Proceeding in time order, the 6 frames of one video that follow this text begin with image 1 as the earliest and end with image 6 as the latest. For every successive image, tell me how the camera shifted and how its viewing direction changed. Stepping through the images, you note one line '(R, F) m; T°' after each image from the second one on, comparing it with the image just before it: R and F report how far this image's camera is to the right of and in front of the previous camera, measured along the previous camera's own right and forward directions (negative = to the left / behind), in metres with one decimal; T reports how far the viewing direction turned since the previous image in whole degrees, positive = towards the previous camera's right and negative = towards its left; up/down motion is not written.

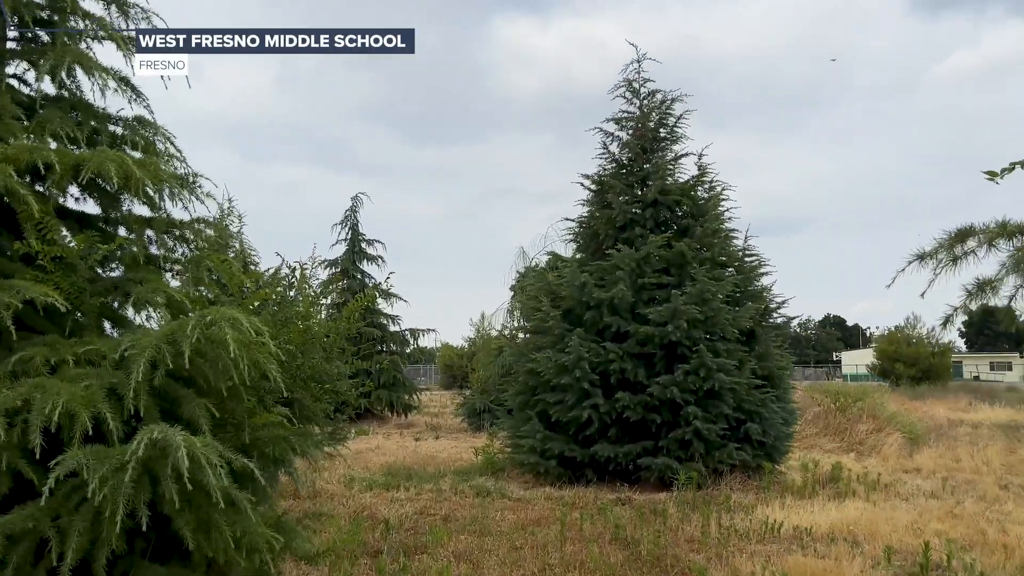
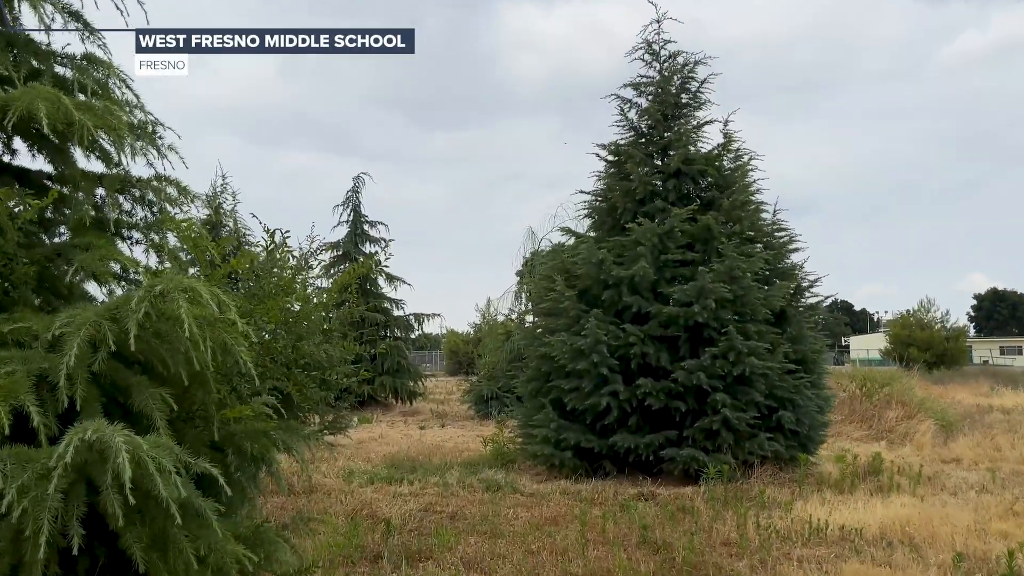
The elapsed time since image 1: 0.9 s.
(-0.1, +0.7) m; 0°
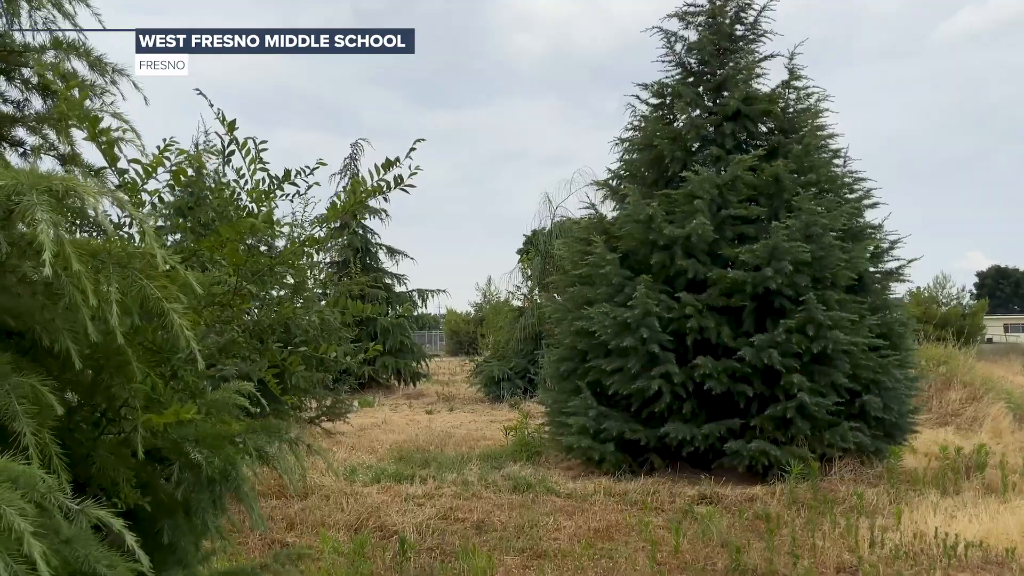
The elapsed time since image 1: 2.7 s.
(-0.2, +1.3) m; 0°
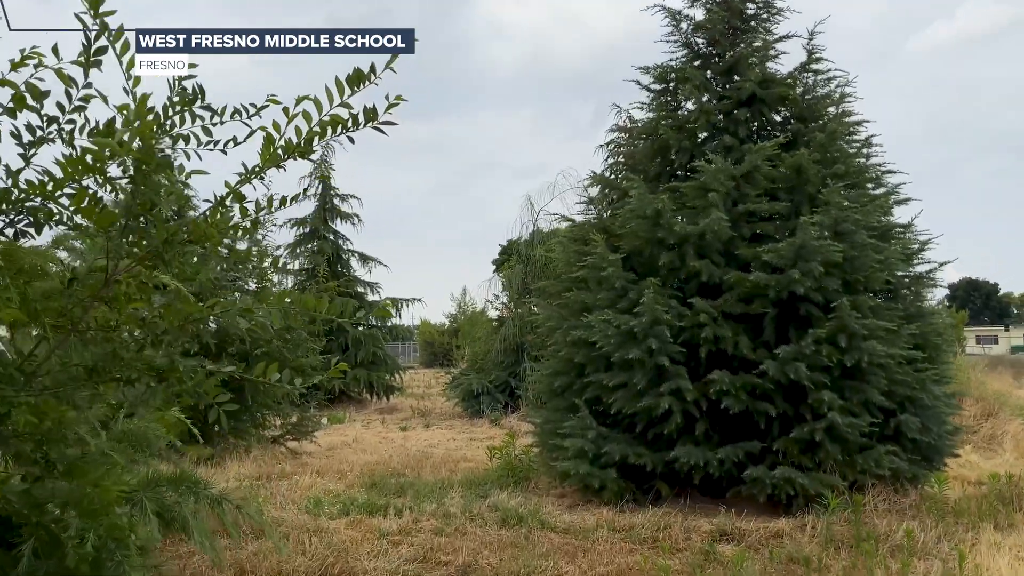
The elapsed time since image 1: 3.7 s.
(-0.1, +0.8) m; +2°
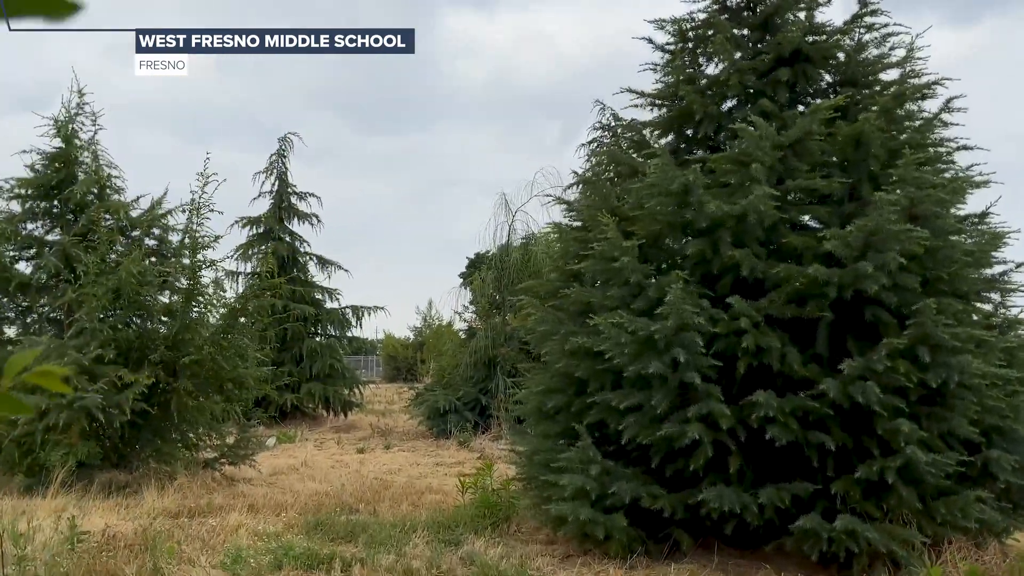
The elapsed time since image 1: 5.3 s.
(-0.1, +1.3) m; +2°
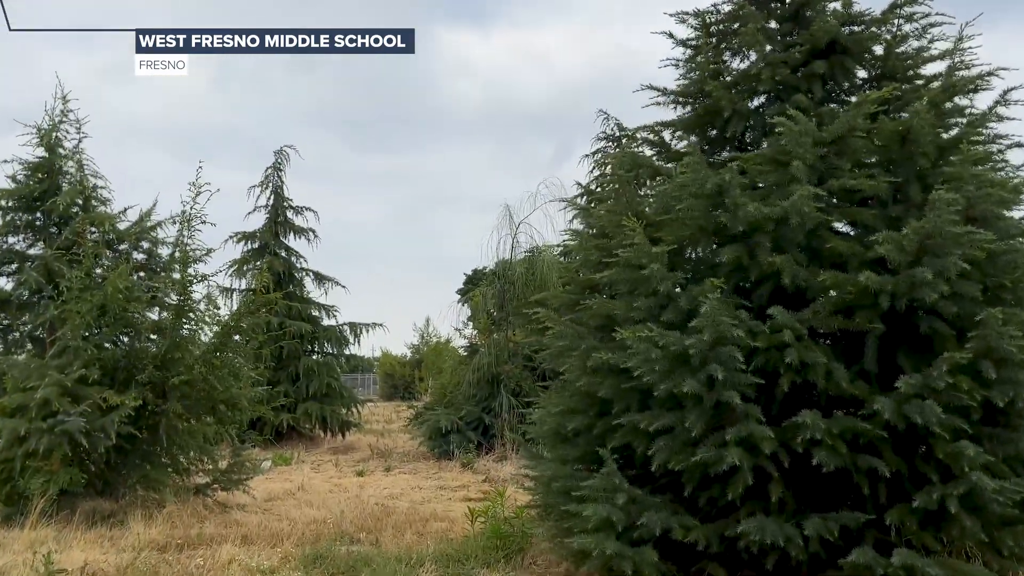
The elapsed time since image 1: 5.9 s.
(-0.1, +0.4) m; 0°
